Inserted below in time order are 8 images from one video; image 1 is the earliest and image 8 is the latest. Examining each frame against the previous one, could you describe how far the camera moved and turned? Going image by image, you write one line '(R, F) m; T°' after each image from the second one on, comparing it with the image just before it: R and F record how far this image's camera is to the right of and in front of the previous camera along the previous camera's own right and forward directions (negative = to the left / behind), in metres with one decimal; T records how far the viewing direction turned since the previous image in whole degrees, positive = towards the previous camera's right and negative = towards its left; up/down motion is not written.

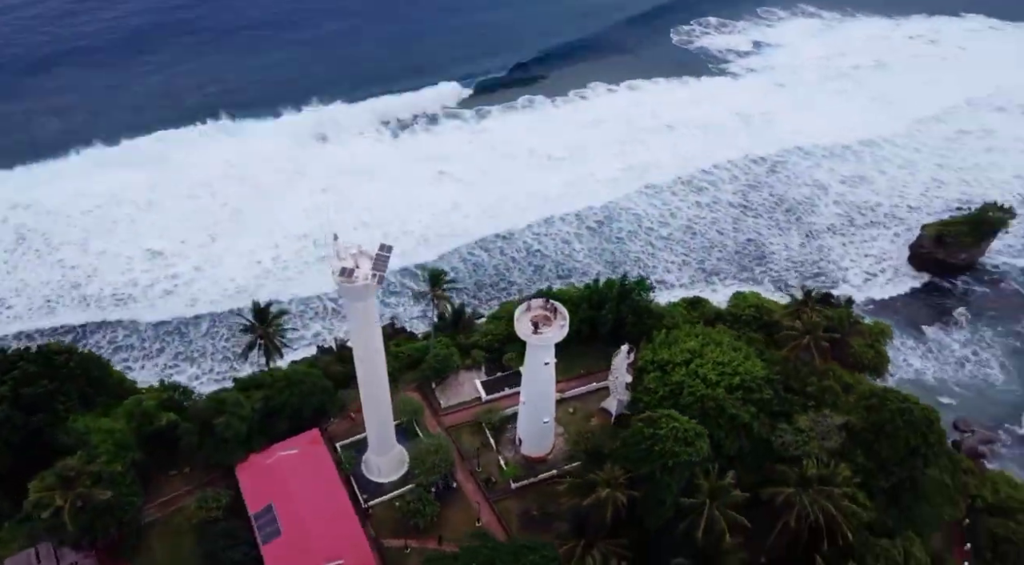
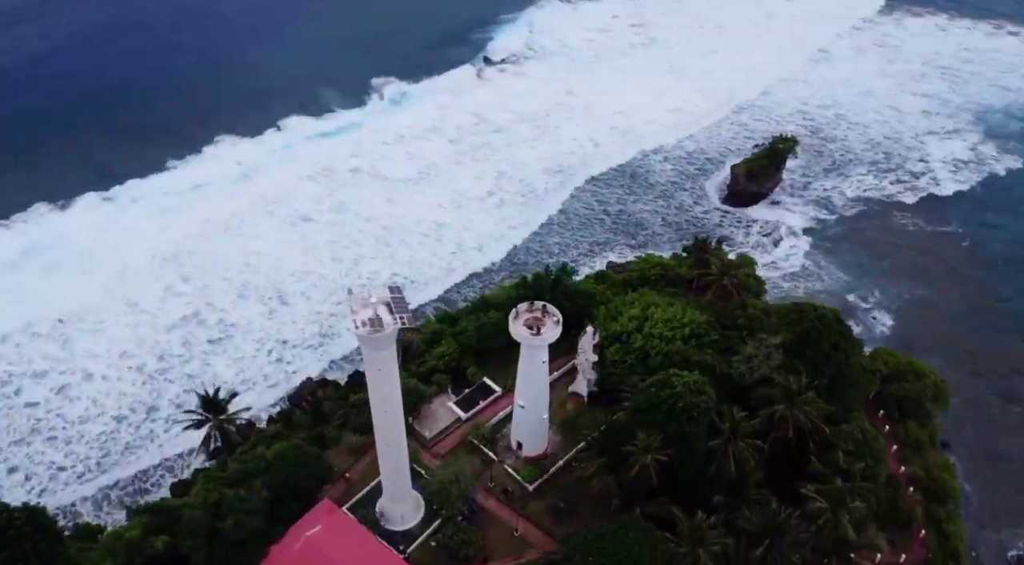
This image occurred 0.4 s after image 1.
(-8.6, +0.5) m; +18°
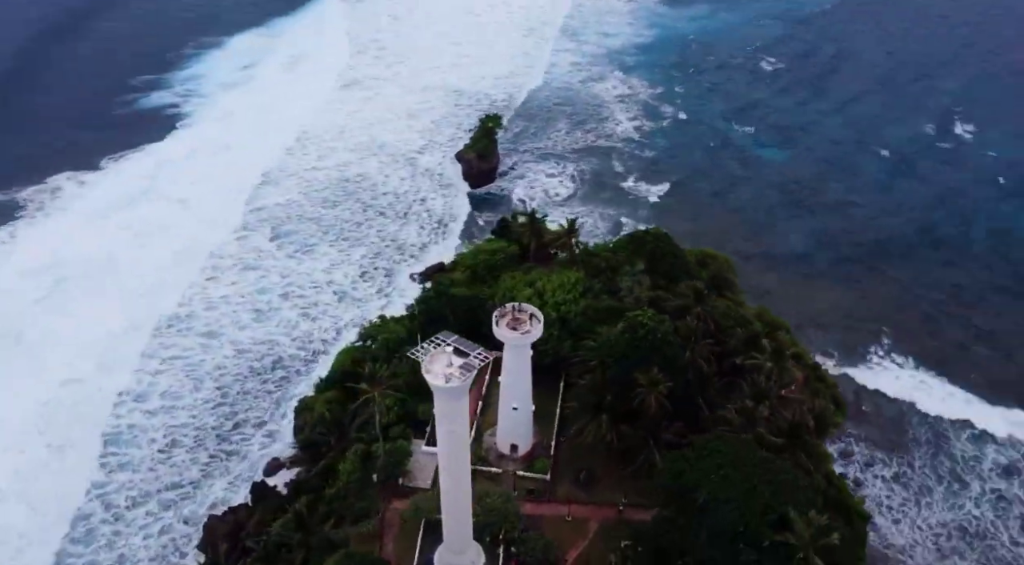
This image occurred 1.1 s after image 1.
(-13.5, +2.7) m; +28°
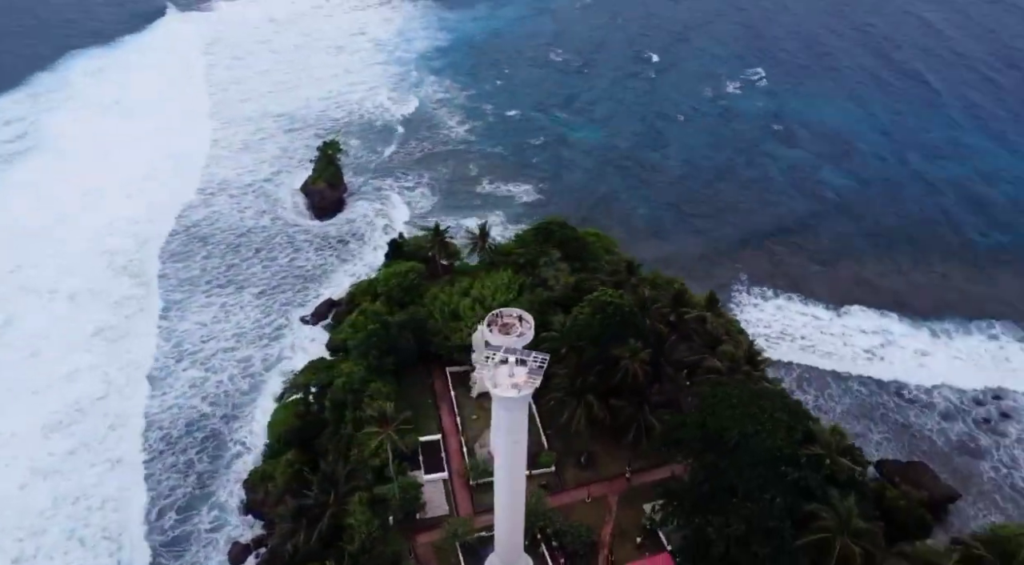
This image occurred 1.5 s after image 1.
(-8.3, +0.6) m; +16°
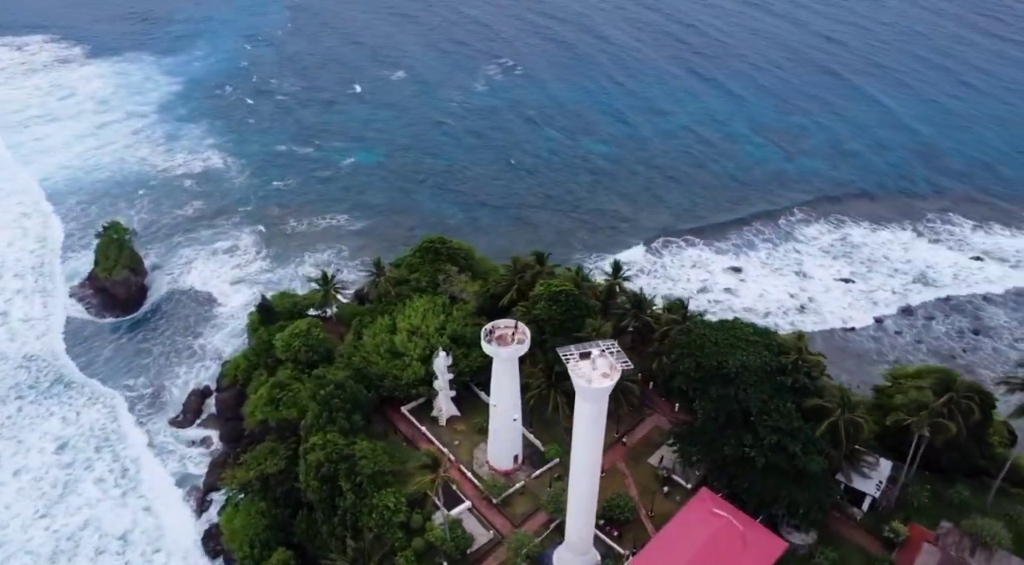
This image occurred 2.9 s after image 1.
(-11.5, +1.3) m; +22°
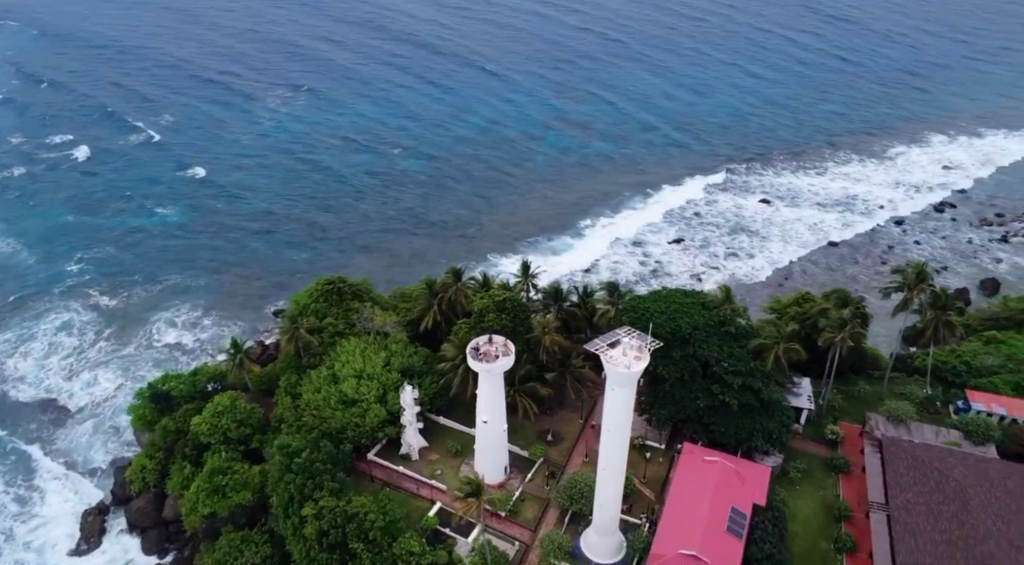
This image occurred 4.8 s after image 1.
(-9.5, +0.7) m; +19°
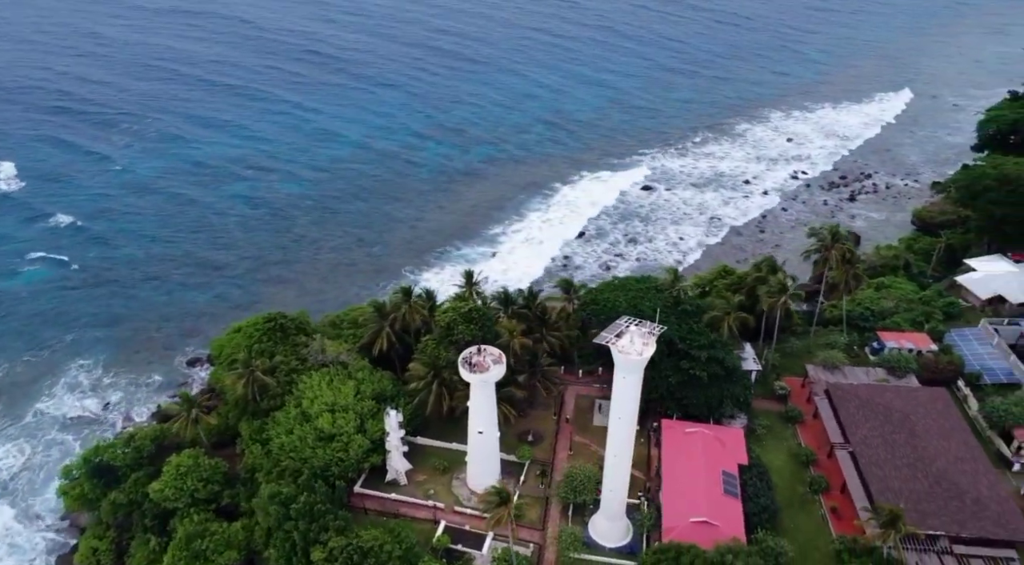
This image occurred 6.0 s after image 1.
(-6.2, +0.2) m; +12°
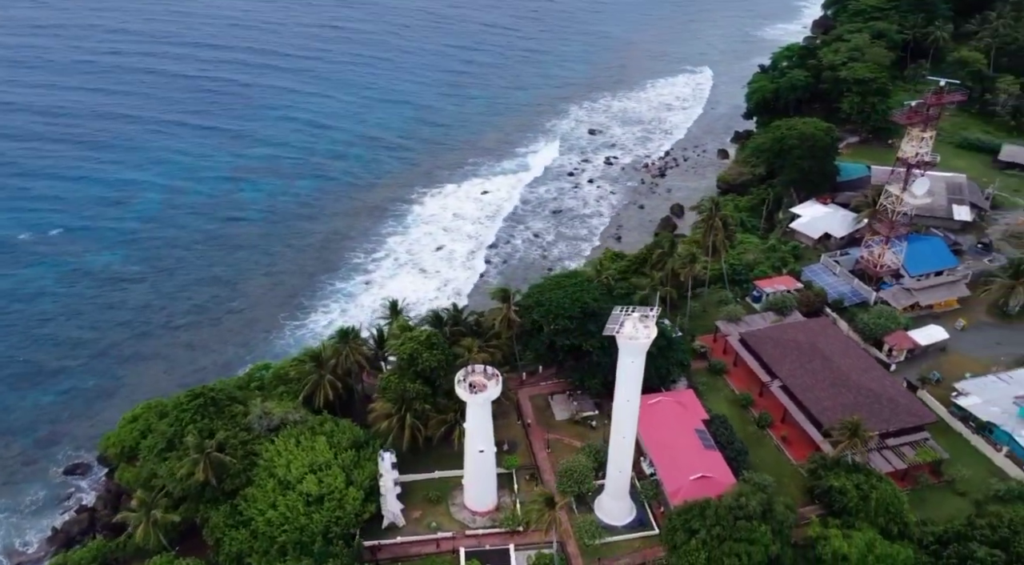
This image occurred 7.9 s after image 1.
(-9.4, +0.9) m; +18°
